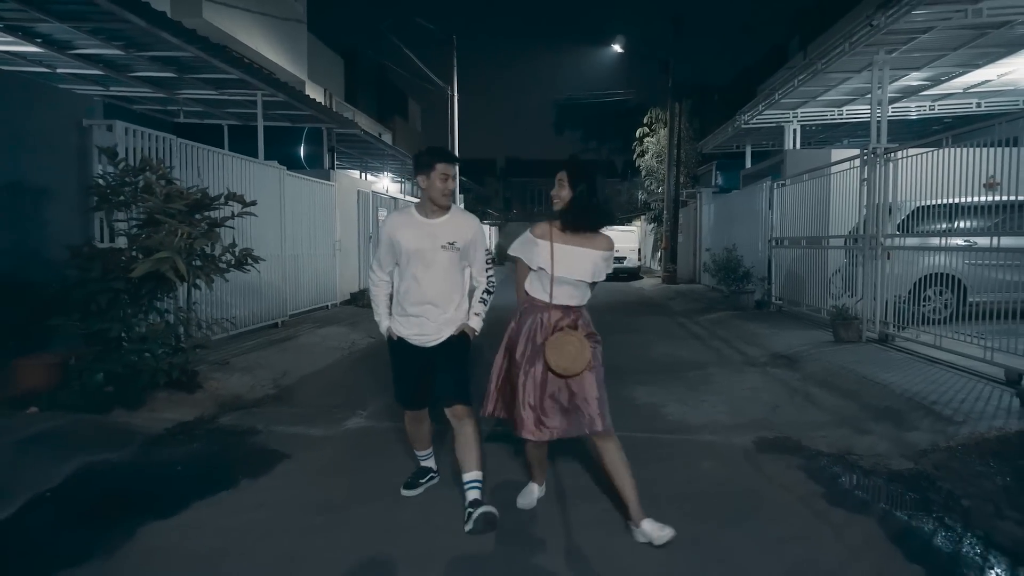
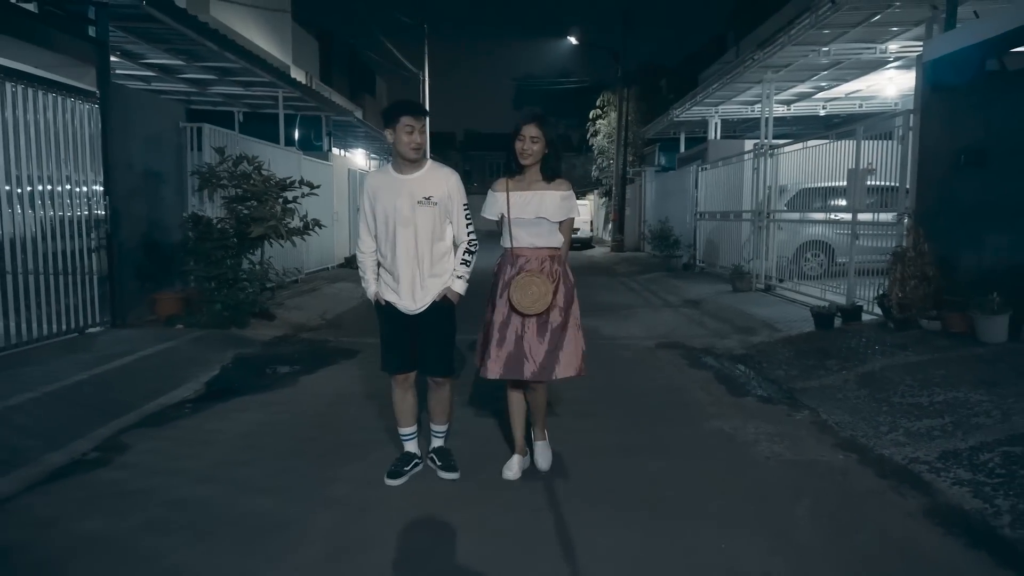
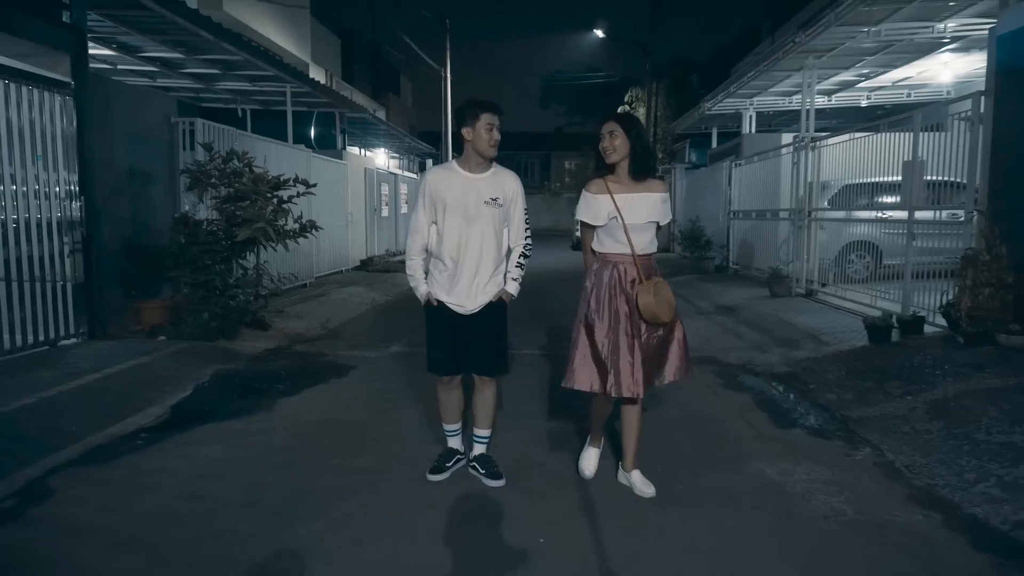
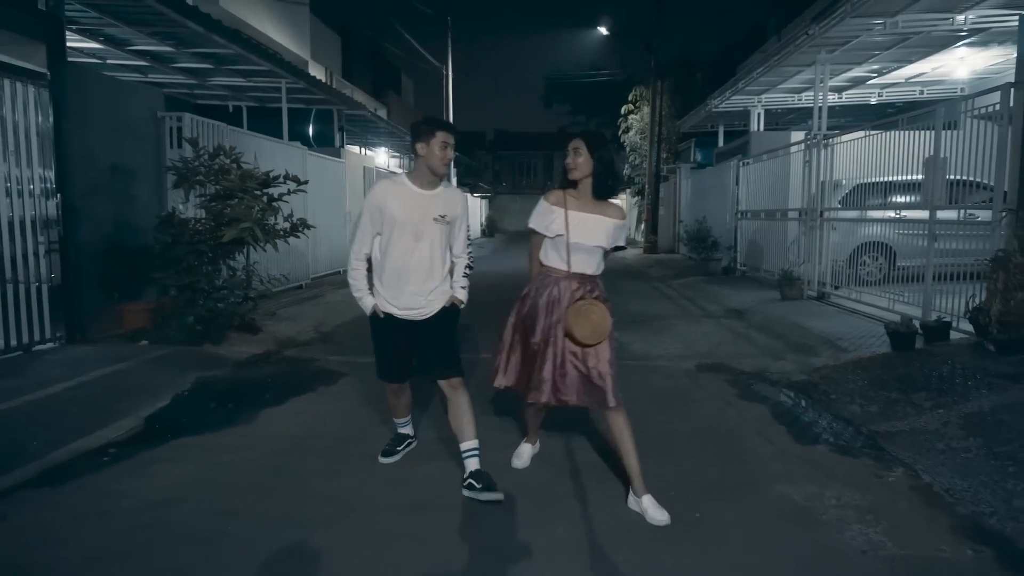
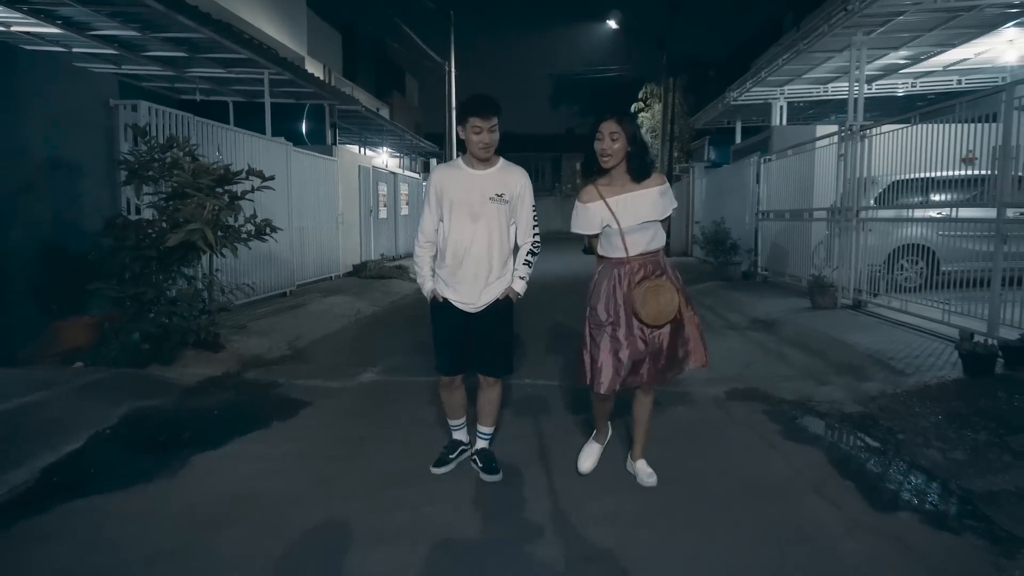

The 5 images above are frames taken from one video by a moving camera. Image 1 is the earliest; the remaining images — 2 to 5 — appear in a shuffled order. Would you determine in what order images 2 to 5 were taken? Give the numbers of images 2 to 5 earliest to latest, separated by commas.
5, 4, 3, 2
